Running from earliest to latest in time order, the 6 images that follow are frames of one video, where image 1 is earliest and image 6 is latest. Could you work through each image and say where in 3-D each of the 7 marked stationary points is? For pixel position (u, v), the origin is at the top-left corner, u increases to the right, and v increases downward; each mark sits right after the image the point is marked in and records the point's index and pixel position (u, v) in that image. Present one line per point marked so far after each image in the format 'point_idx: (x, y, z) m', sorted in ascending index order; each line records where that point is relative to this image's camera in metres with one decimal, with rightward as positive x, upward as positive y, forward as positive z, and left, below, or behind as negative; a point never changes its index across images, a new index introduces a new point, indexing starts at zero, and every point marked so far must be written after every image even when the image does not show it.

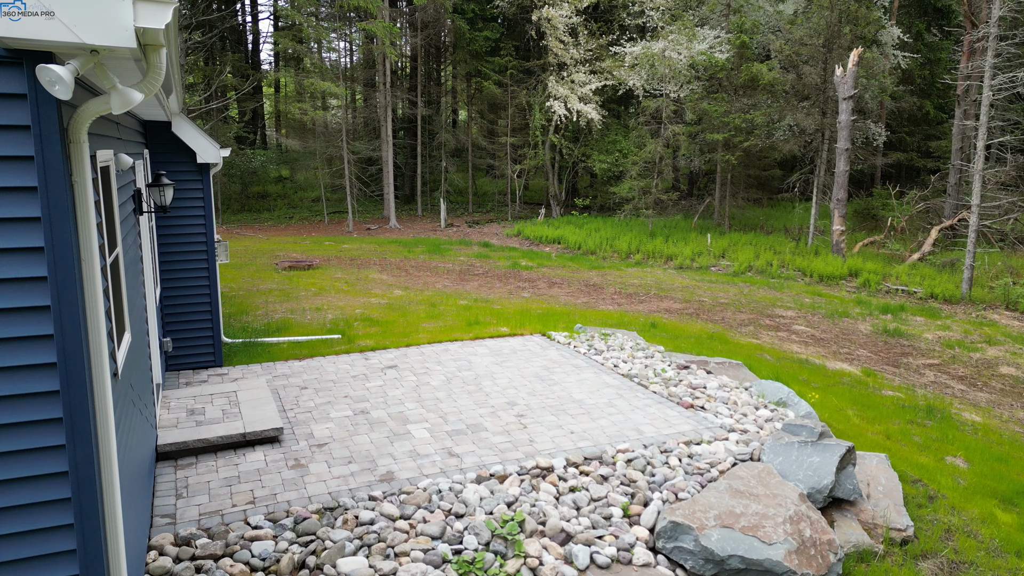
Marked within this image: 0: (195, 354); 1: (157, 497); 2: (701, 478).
0: (-2.9, -0.6, +6.8) m
1: (-2.1, -1.2, +4.2) m
2: (+1.2, -1.2, +4.6) m
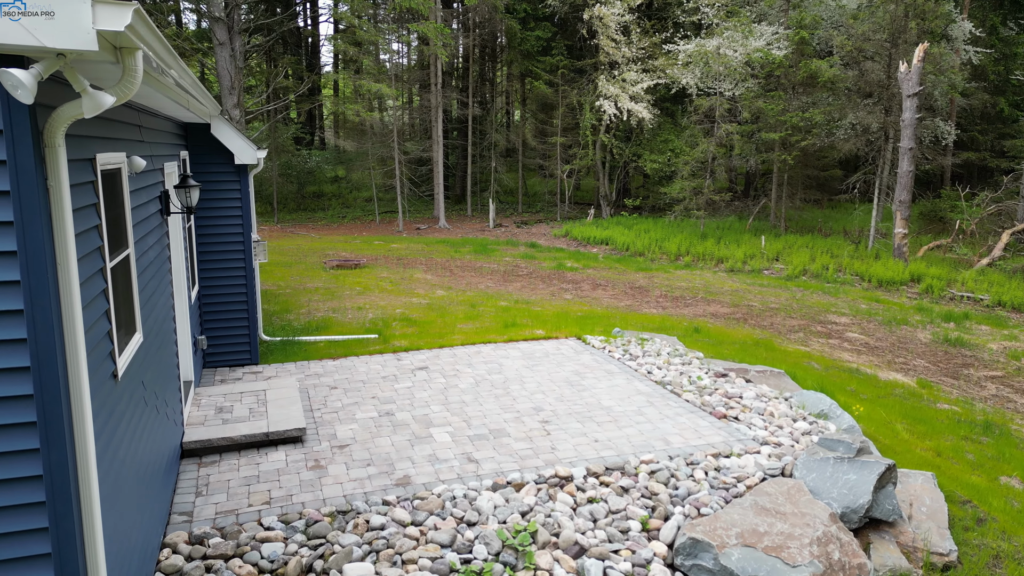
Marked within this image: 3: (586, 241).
0: (-2.6, -0.6, +6.9) m
1: (-2.0, -1.2, +4.3) m
2: (+1.3, -1.2, +4.4) m
3: (+2.0, +1.3, +19.9) m
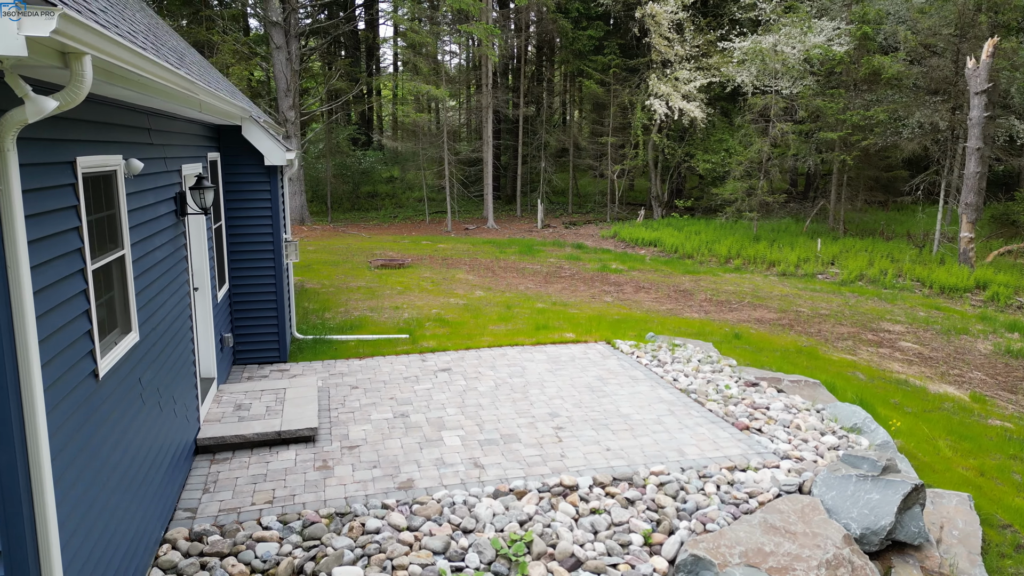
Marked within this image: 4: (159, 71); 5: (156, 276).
0: (-2.4, -0.6, +7.0) m
1: (-1.9, -1.2, +4.4) m
2: (+1.3, -1.3, +4.3) m
3: (+3.3, +1.2, +19.7) m
4: (-1.4, +0.9, +2.9) m
5: (-2.0, +0.1, +4.1) m
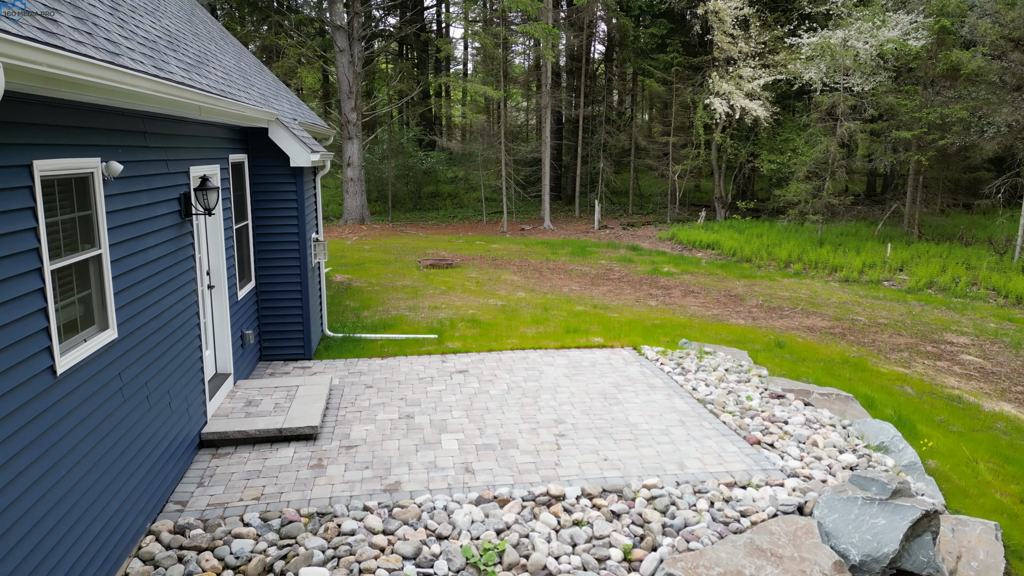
0: (-2.2, -0.6, +7.2) m
1: (-2.0, -1.2, +4.5) m
2: (+1.2, -1.3, +4.1) m
3: (+4.7, +1.1, +19.2) m
4: (-1.6, +0.9, +3.0) m
5: (-2.0, +0.1, +4.2) m
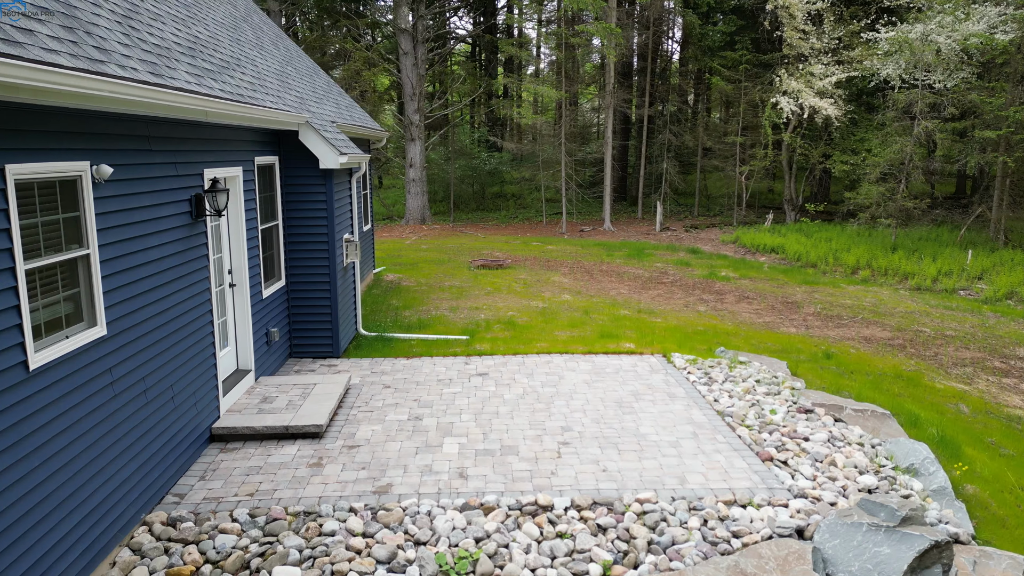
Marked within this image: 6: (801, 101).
0: (-2.0, -0.5, +7.3) m
1: (-2.1, -1.2, +4.6) m
2: (+1.1, -1.4, +3.9) m
3: (+6.2, +1.0, +18.6) m
4: (-1.8, +0.9, +3.1) m
5: (-2.1, +0.1, +4.3) m
6: (+7.9, +5.0, +19.8) m
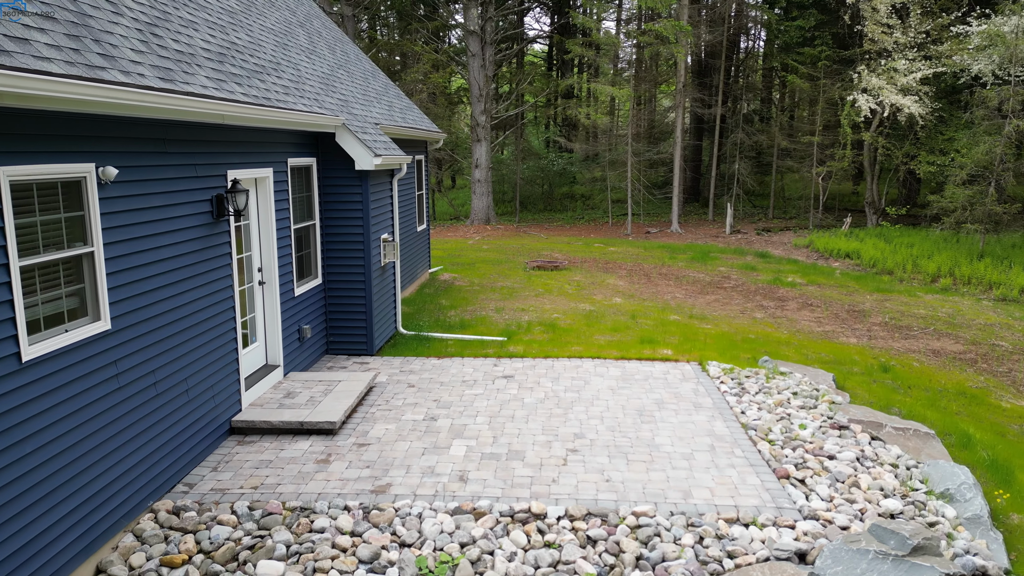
0: (-1.7, -0.5, +7.5) m
1: (-2.1, -1.2, +4.8) m
2: (+1.0, -1.4, +3.7) m
3: (+7.7, +0.8, +17.8) m
4: (-1.9, +0.9, +3.2) m
5: (-2.1, +0.1, +4.5) m
6: (+9.6, +4.9, +18.8) m
